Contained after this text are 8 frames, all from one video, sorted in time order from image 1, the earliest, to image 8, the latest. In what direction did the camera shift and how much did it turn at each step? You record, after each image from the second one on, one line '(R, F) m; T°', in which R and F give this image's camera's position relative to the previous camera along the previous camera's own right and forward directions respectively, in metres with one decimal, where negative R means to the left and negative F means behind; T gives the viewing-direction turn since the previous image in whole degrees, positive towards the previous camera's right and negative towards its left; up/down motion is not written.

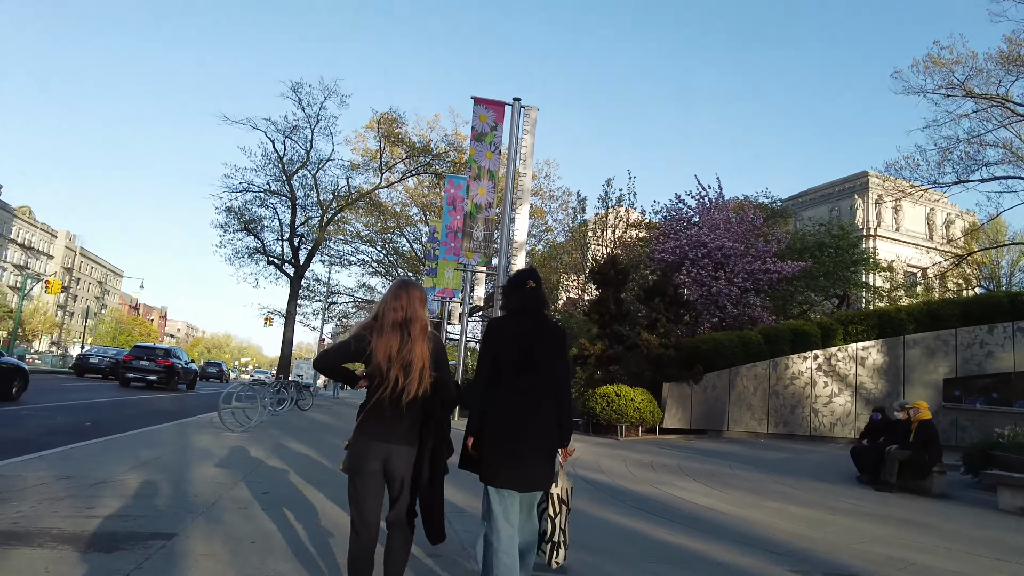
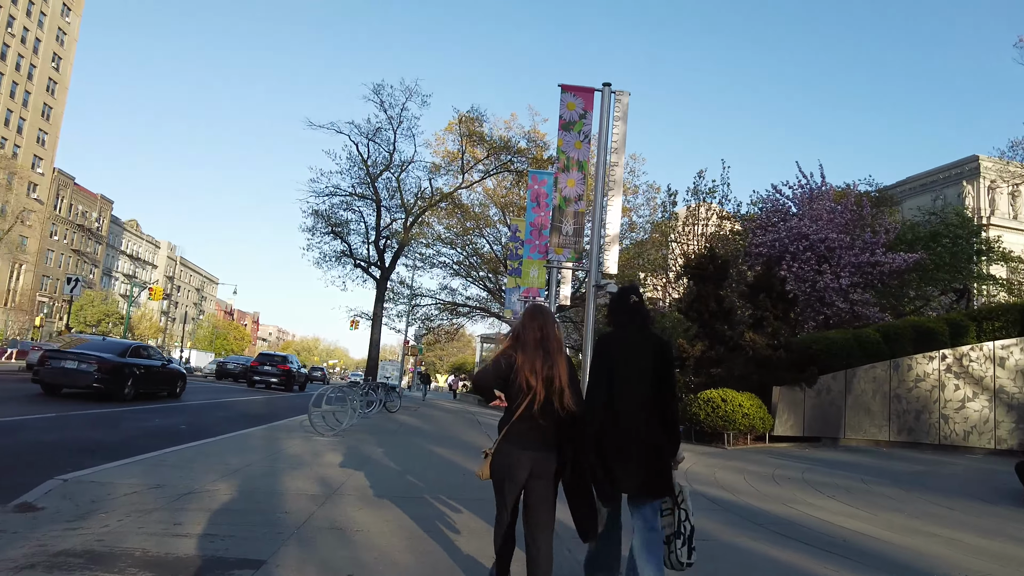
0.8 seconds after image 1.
(-0.3, +0.7) m; -7°
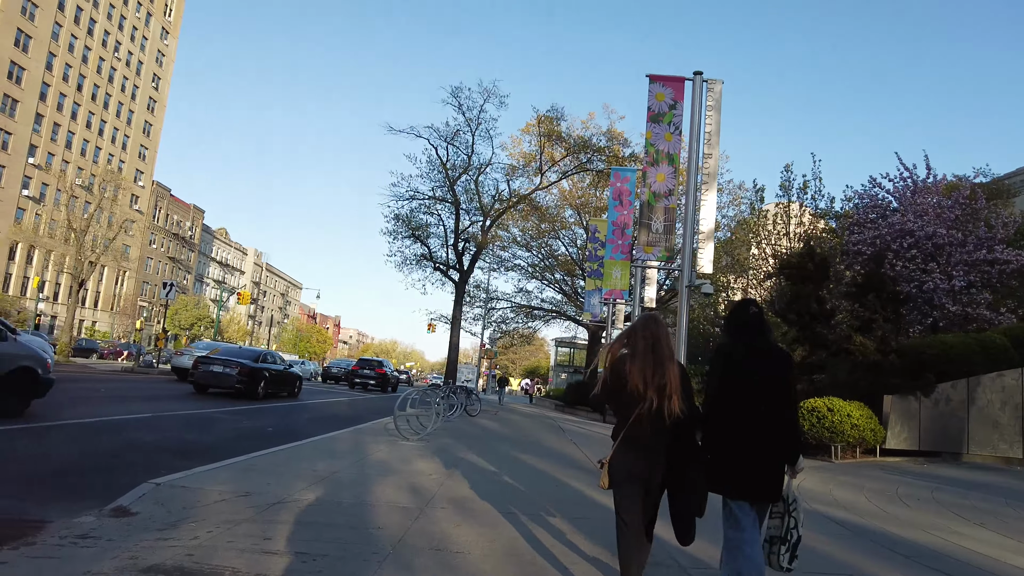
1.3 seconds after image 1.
(-0.3, +0.5) m; -6°
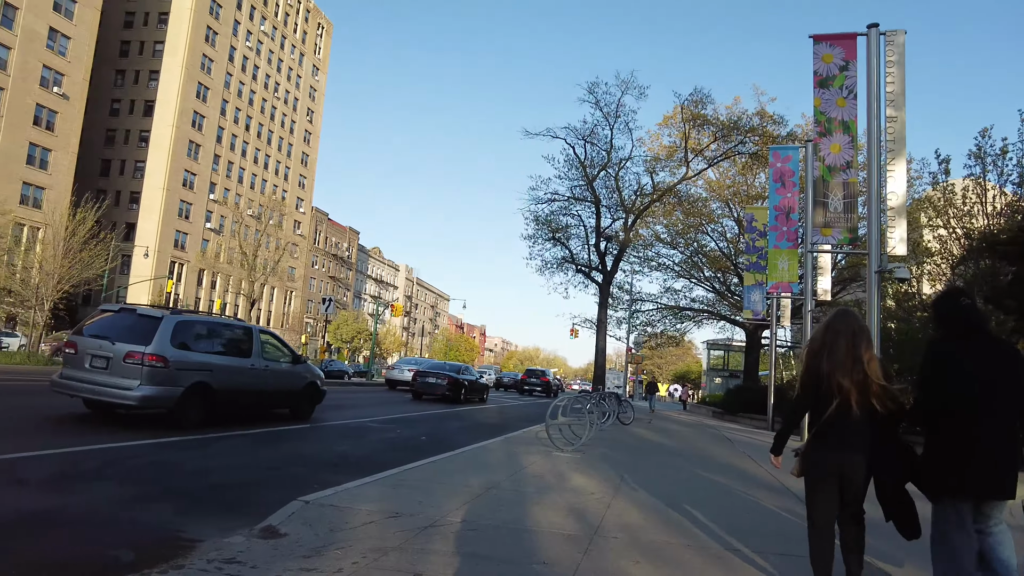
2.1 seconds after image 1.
(-0.2, +0.8) m; -12°
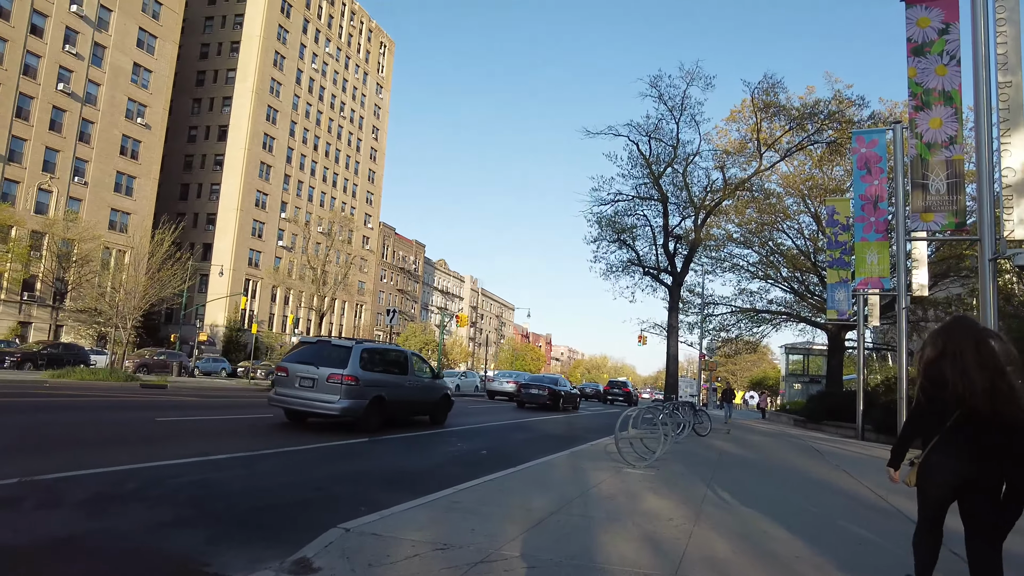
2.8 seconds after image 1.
(+0.1, +0.7) m; -6°
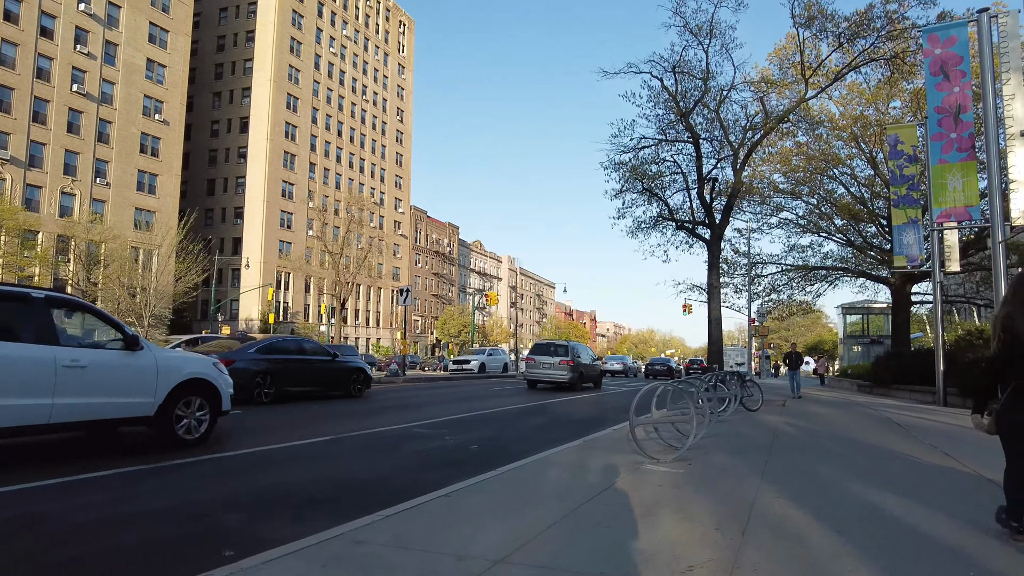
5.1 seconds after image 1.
(+0.8, +2.5) m; -4°
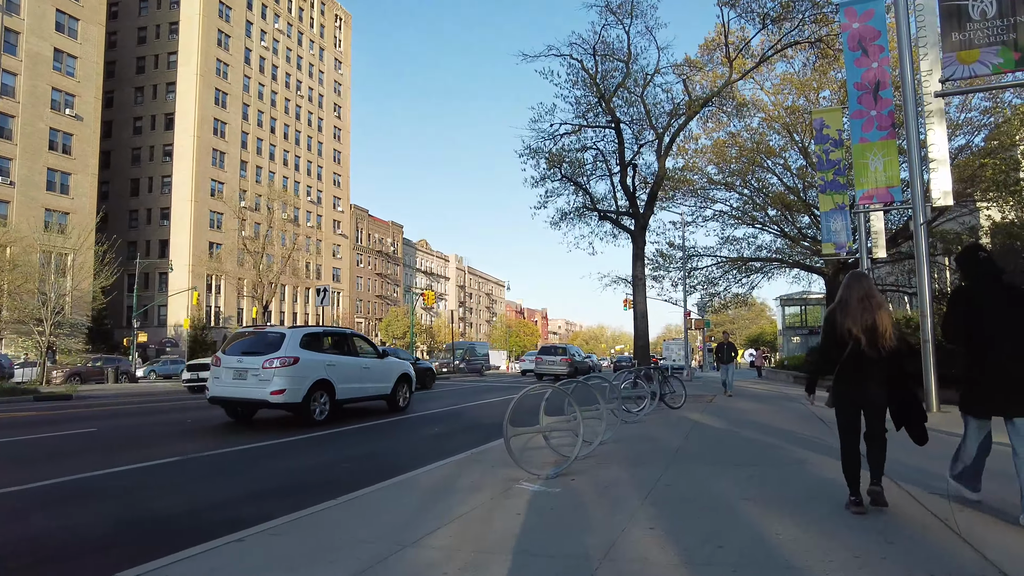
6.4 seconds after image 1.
(+1.0, +1.1) m; +4°
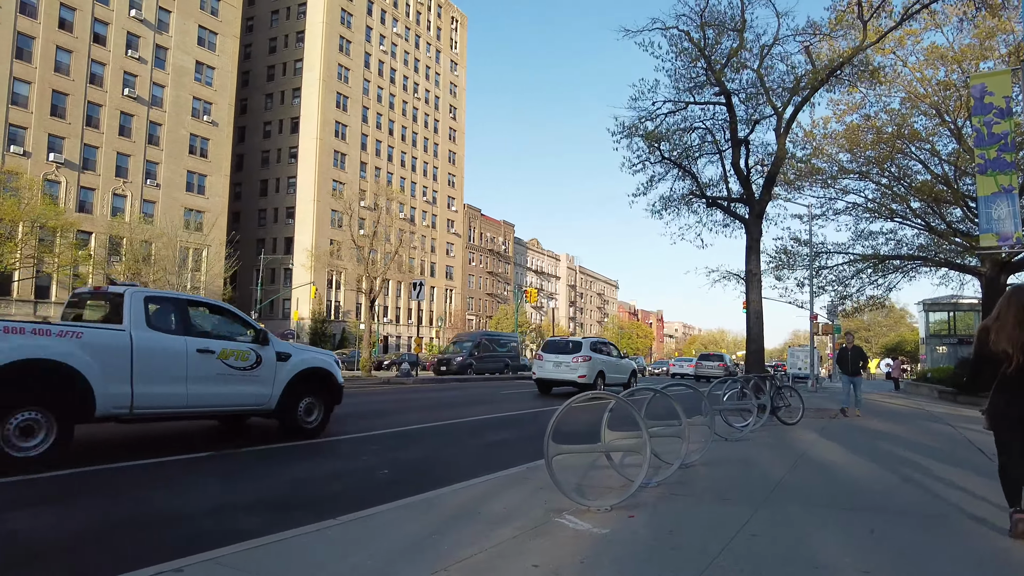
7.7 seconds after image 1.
(+0.5, +1.3) m; -10°
